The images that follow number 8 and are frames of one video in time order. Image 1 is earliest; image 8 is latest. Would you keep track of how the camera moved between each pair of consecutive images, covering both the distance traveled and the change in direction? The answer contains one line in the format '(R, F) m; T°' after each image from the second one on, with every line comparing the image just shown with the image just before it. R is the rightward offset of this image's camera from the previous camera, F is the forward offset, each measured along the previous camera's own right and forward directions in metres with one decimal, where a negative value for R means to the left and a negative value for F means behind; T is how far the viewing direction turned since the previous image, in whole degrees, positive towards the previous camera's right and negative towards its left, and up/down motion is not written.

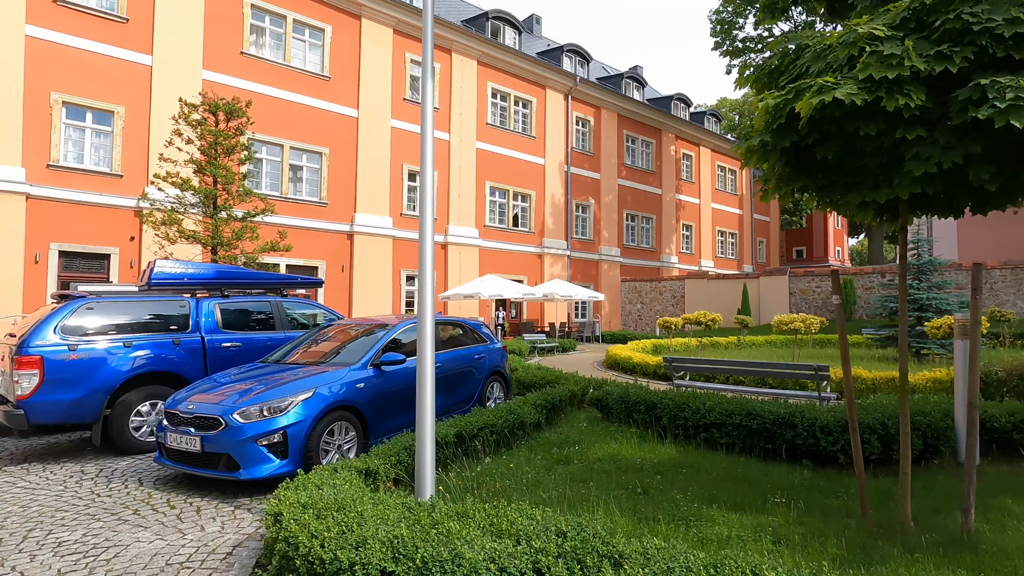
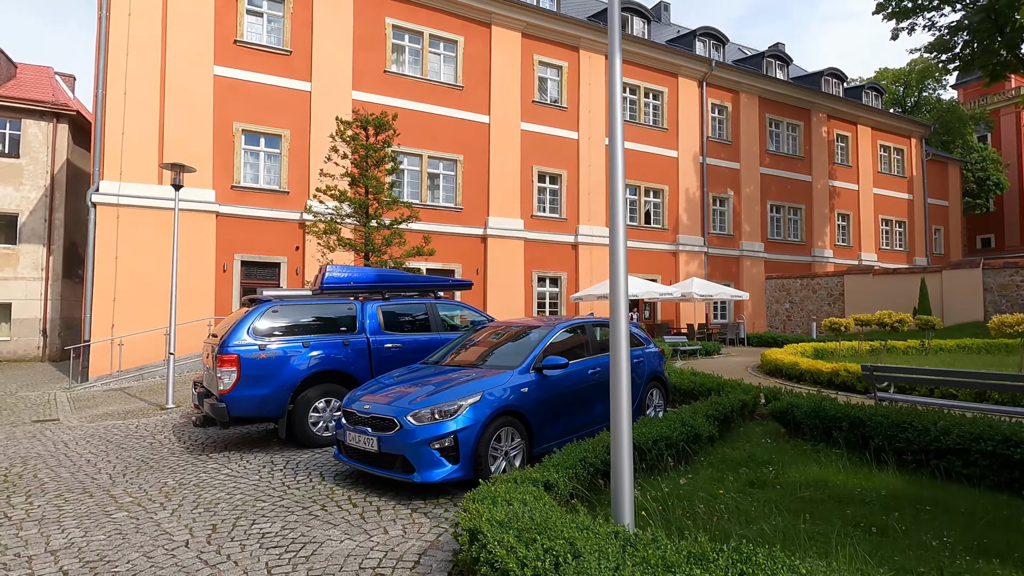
(-0.4, +0.3) m; -13°
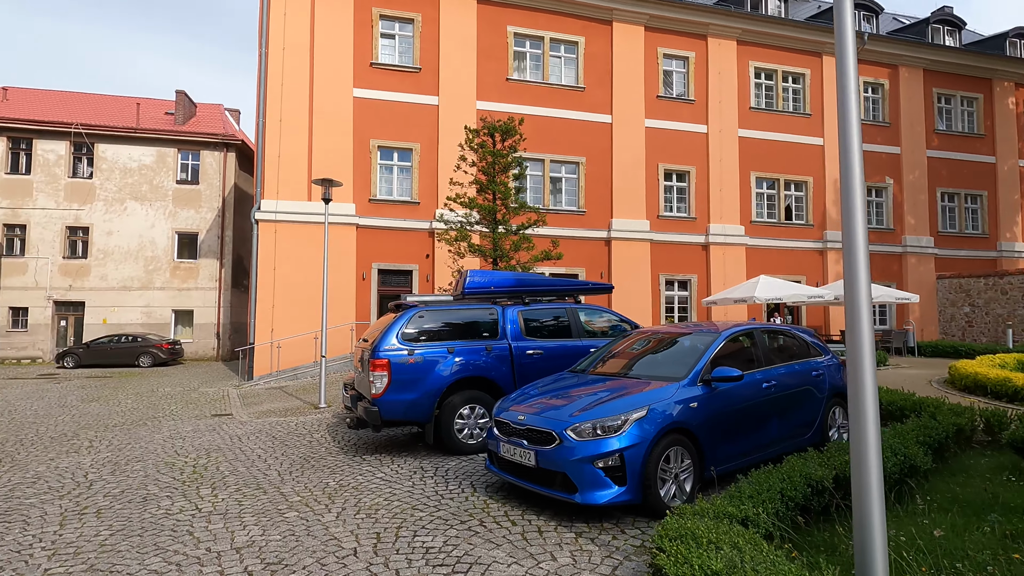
(-0.4, +0.3) m; -12°
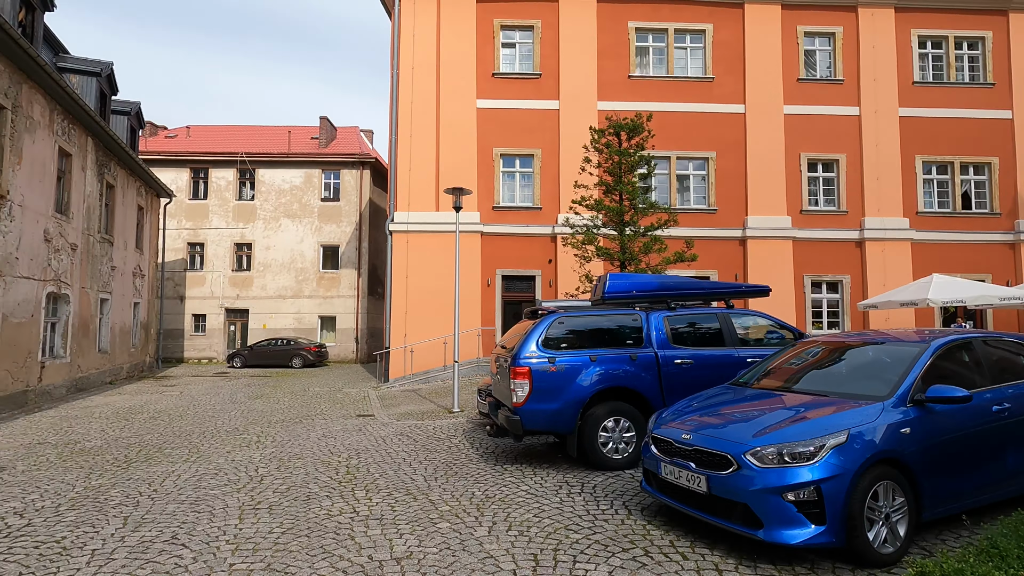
(-0.3, +0.2) m; -12°
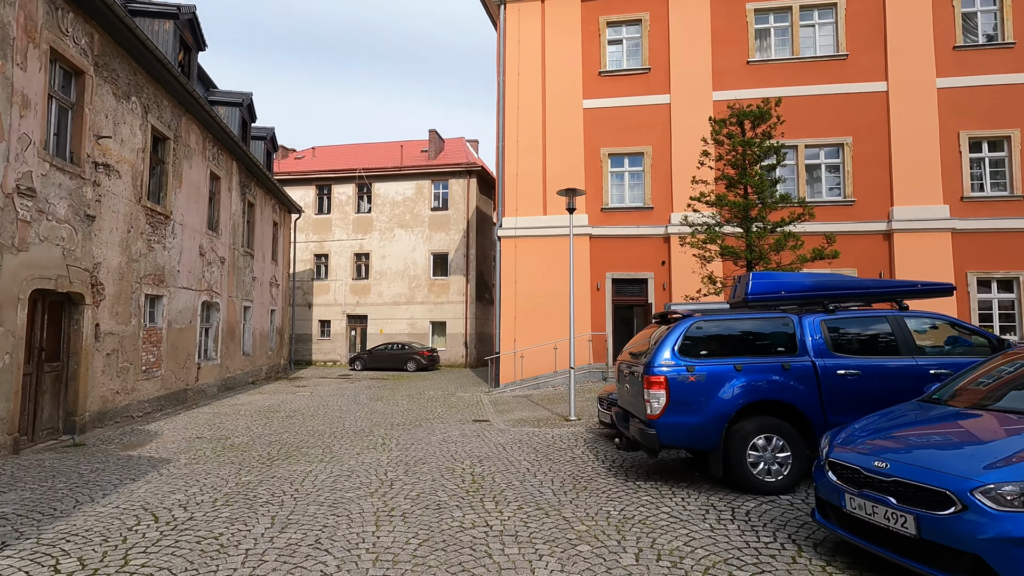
(-0.3, +0.3) m; -11°
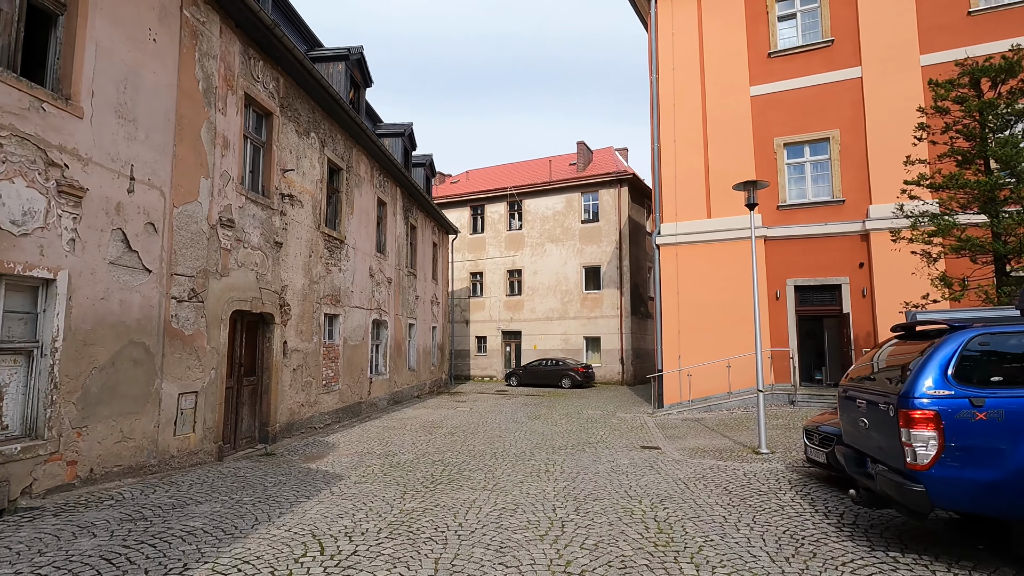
(-0.3, +0.7) m; -16°
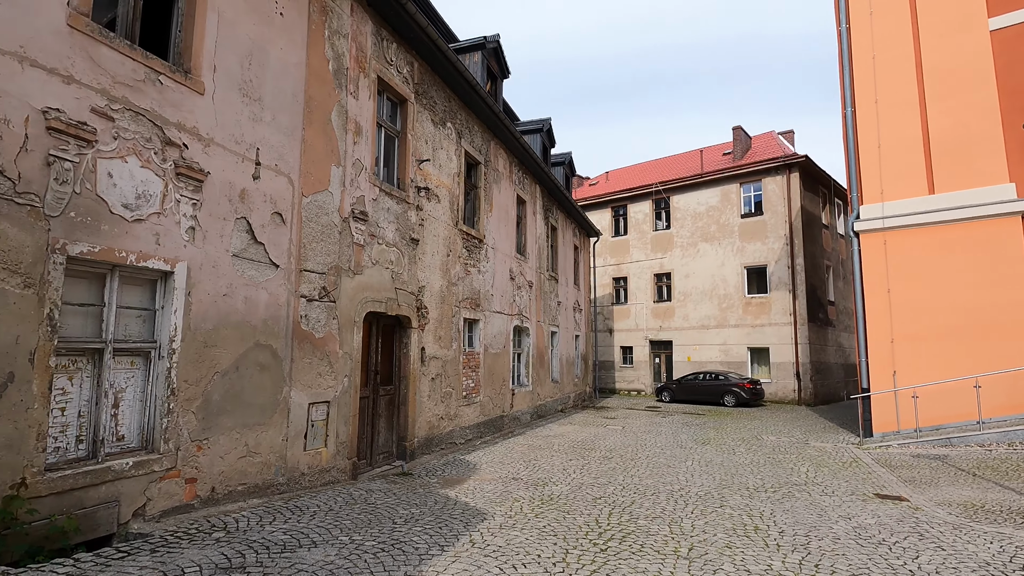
(-0.5, +1.5) m; -14°
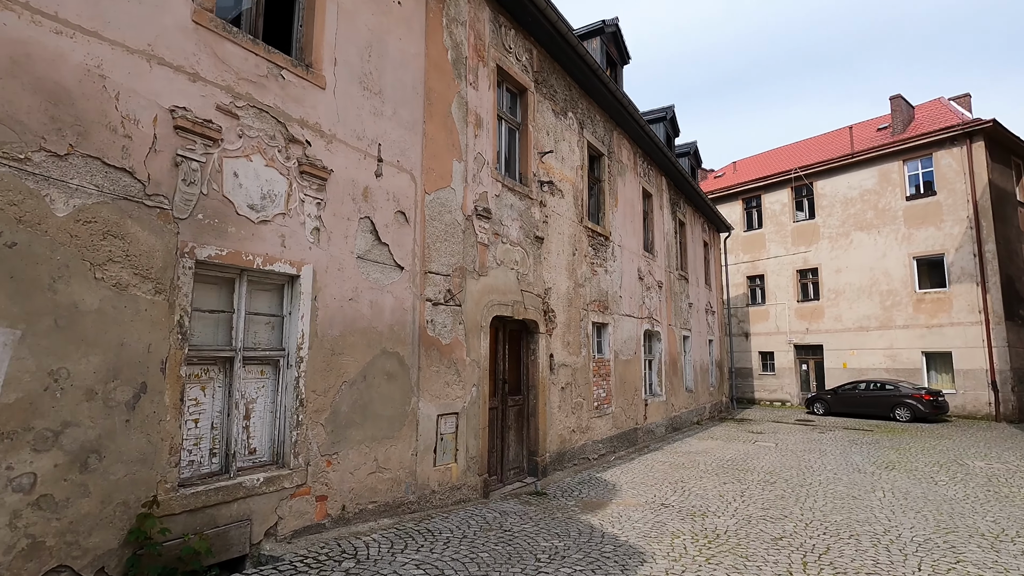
(-0.3, +0.7) m; -12°
